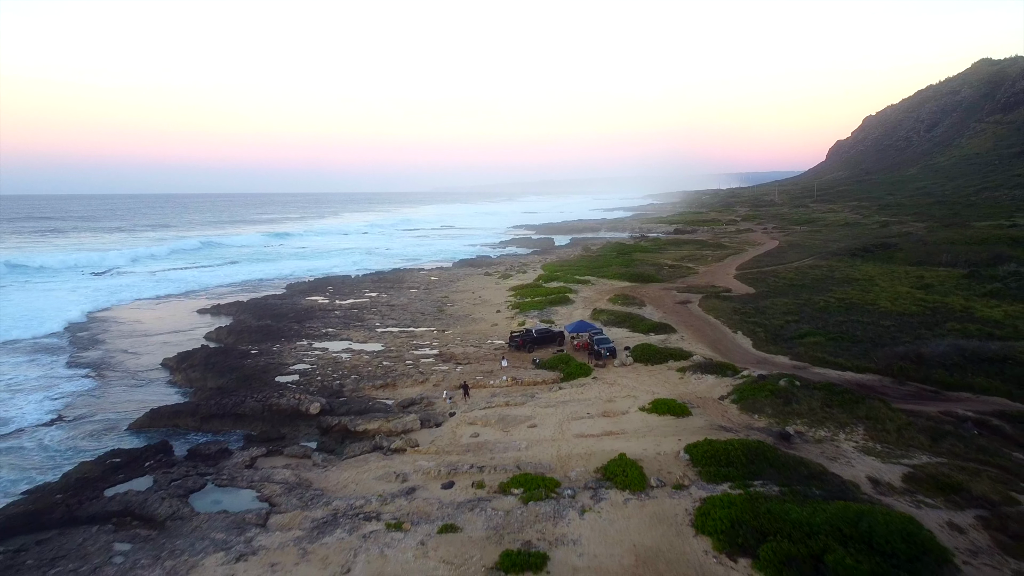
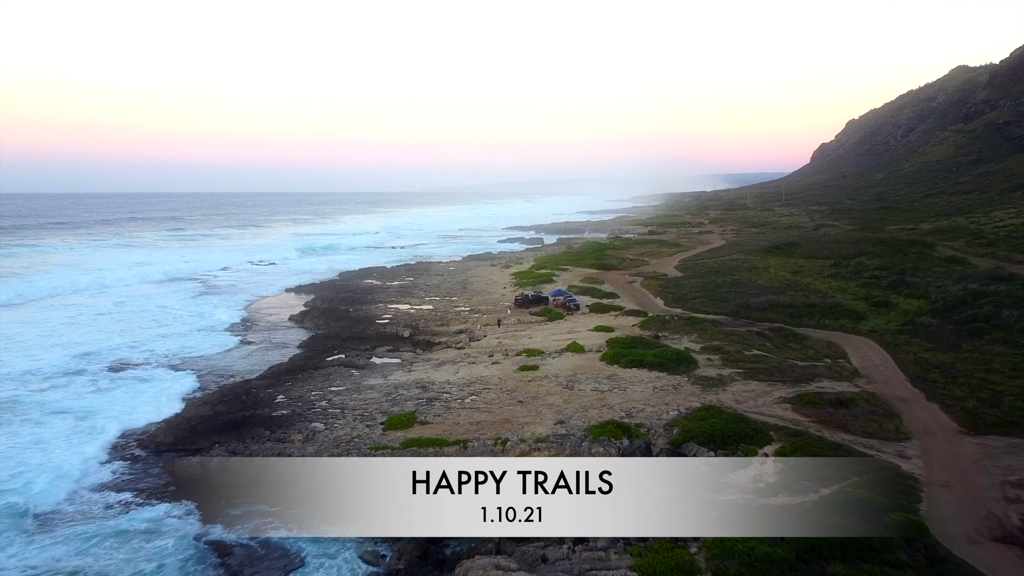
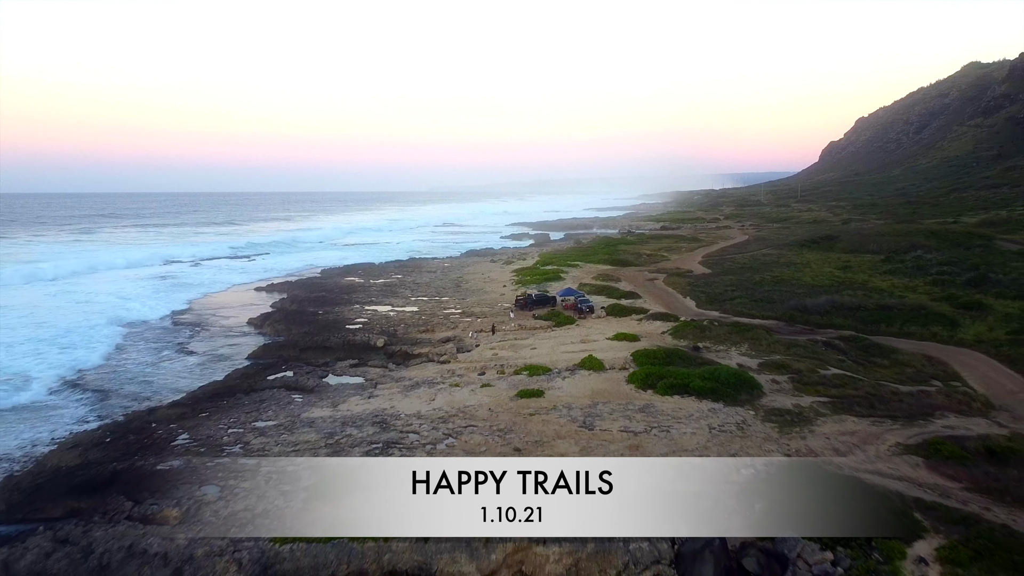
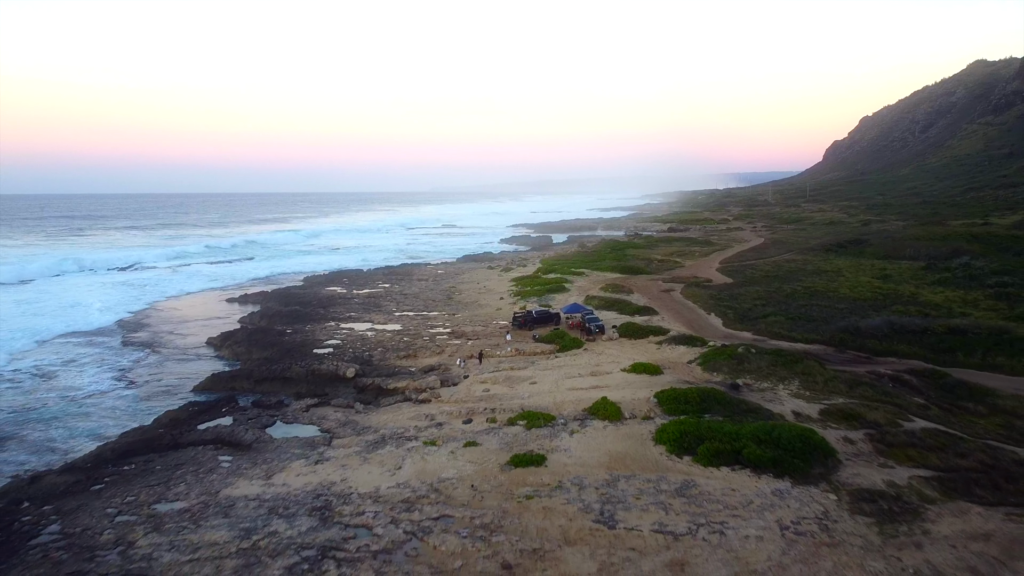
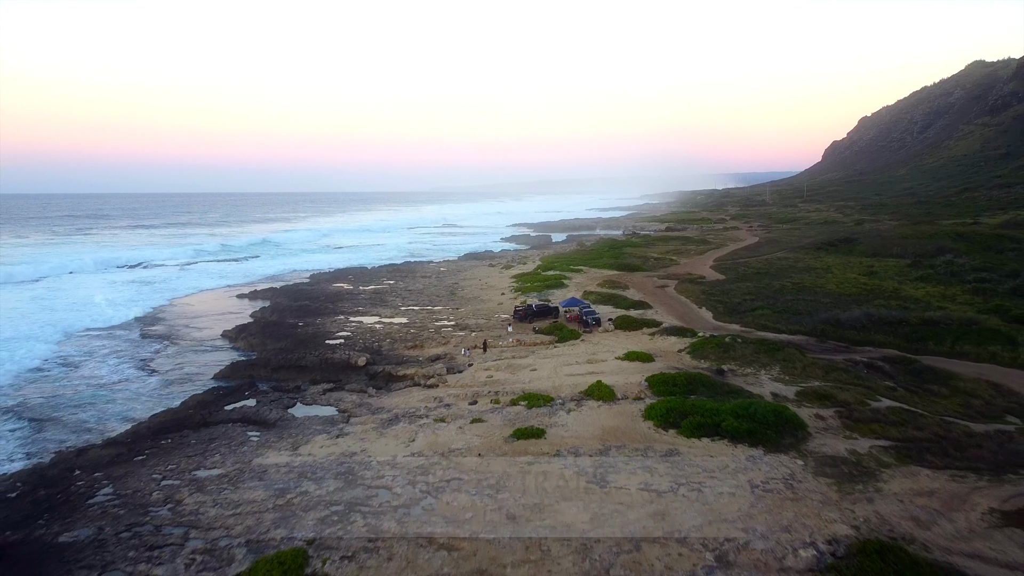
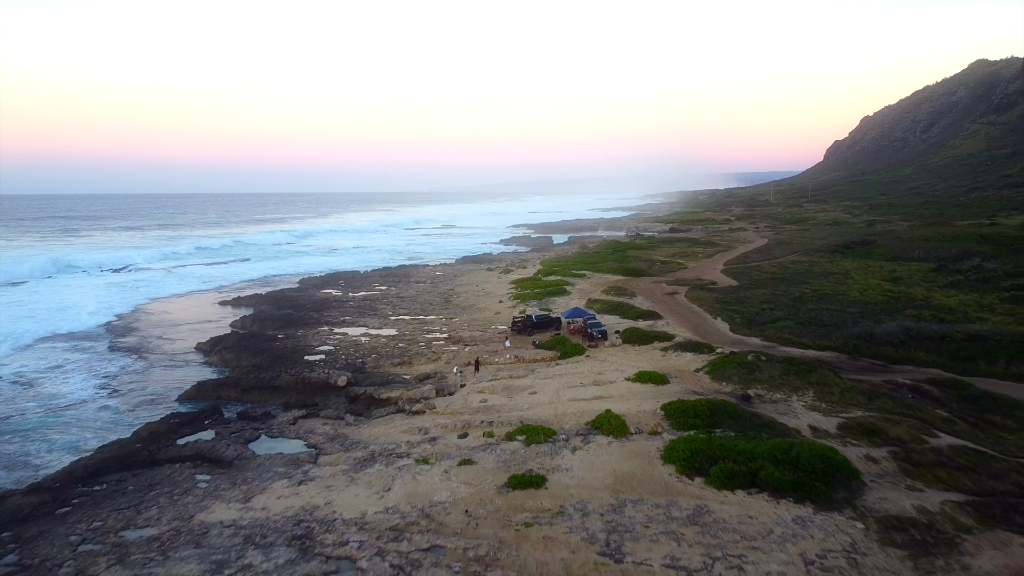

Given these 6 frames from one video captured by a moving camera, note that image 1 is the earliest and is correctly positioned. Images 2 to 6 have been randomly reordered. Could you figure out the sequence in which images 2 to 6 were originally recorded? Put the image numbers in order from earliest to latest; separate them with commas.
6, 4, 5, 3, 2
